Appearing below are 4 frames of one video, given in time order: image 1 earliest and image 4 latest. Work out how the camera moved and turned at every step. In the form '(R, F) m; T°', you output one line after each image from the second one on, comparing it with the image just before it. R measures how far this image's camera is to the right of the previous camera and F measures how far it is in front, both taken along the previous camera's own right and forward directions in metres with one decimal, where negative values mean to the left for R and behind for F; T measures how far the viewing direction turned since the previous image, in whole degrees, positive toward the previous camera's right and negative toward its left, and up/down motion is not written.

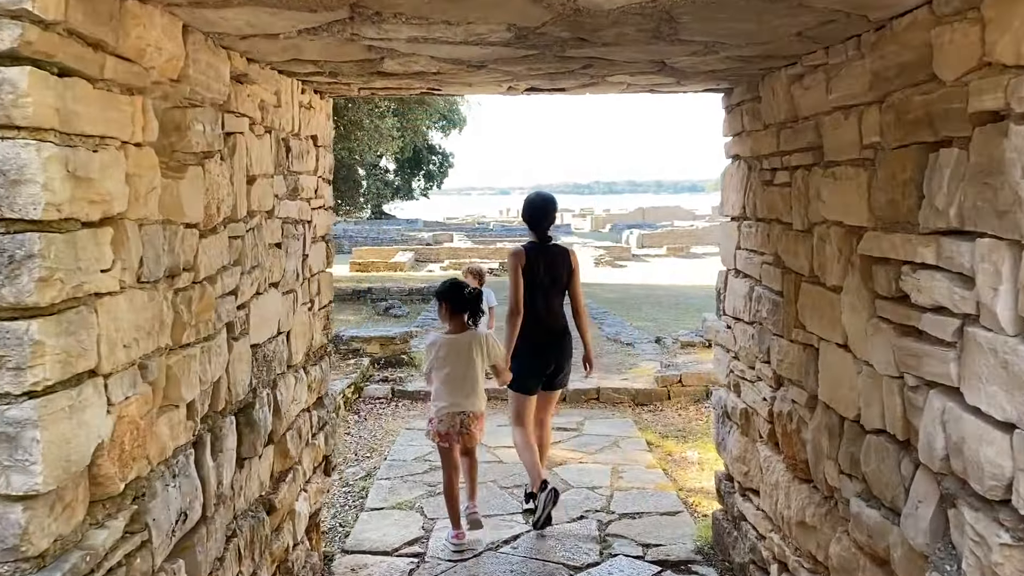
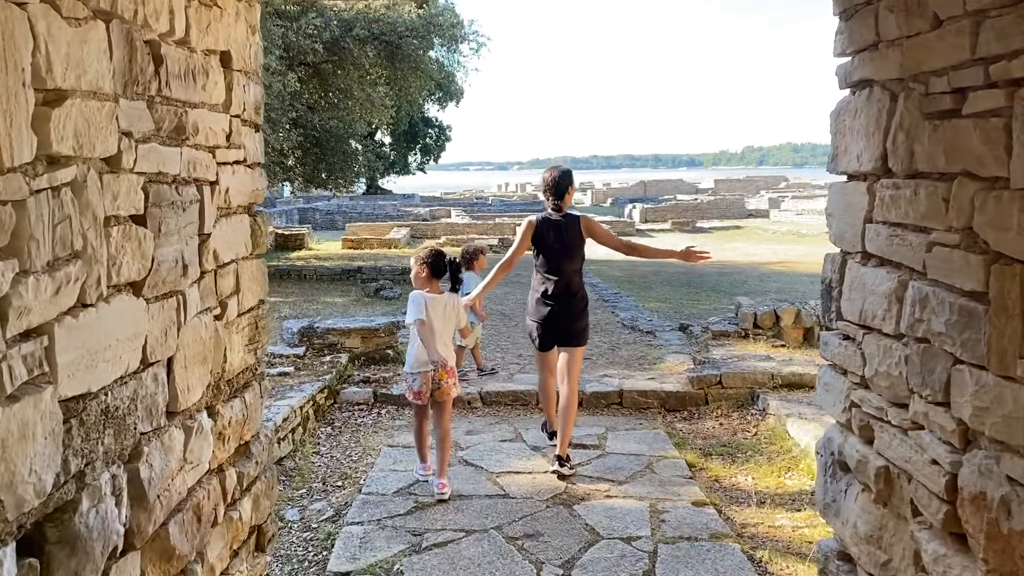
(0.0, +1.0) m; 0°
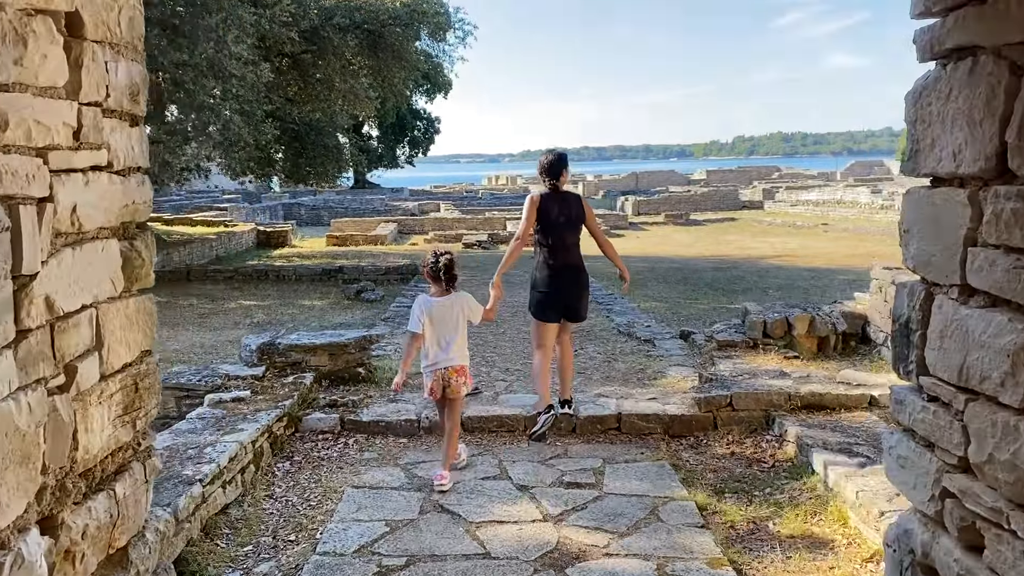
(0.0, +0.6) m; +1°
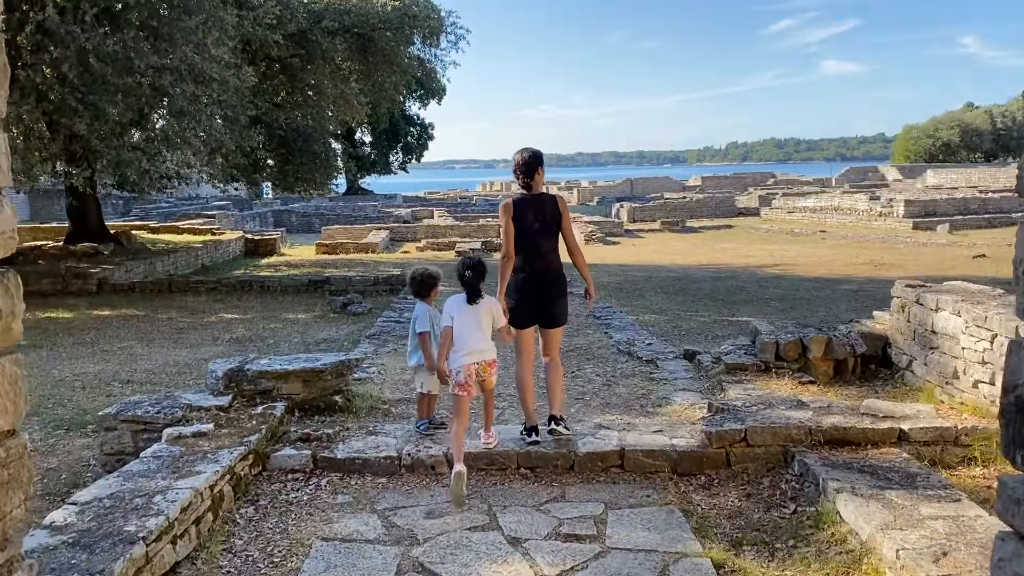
(0.0, +0.4) m; 0°
